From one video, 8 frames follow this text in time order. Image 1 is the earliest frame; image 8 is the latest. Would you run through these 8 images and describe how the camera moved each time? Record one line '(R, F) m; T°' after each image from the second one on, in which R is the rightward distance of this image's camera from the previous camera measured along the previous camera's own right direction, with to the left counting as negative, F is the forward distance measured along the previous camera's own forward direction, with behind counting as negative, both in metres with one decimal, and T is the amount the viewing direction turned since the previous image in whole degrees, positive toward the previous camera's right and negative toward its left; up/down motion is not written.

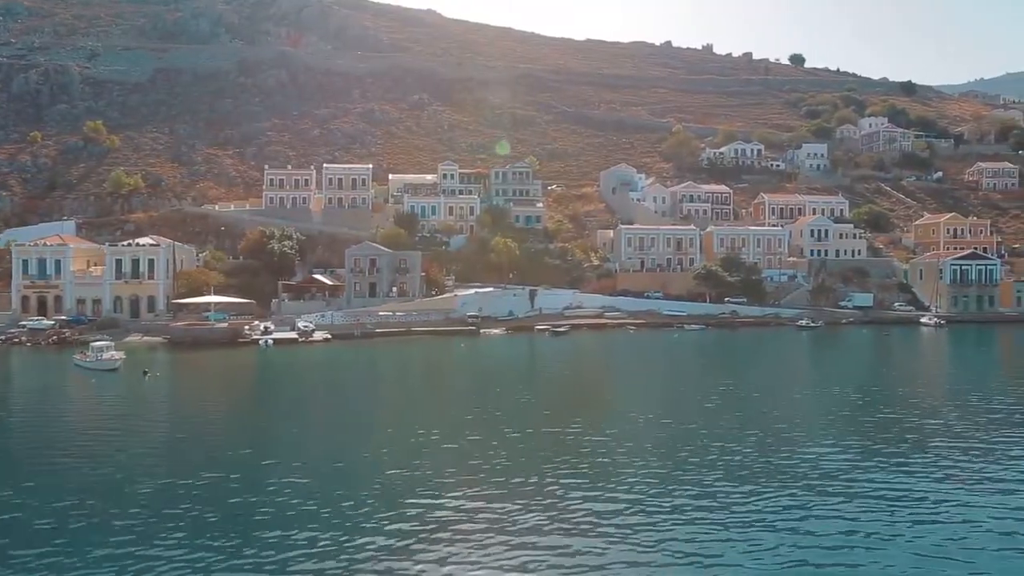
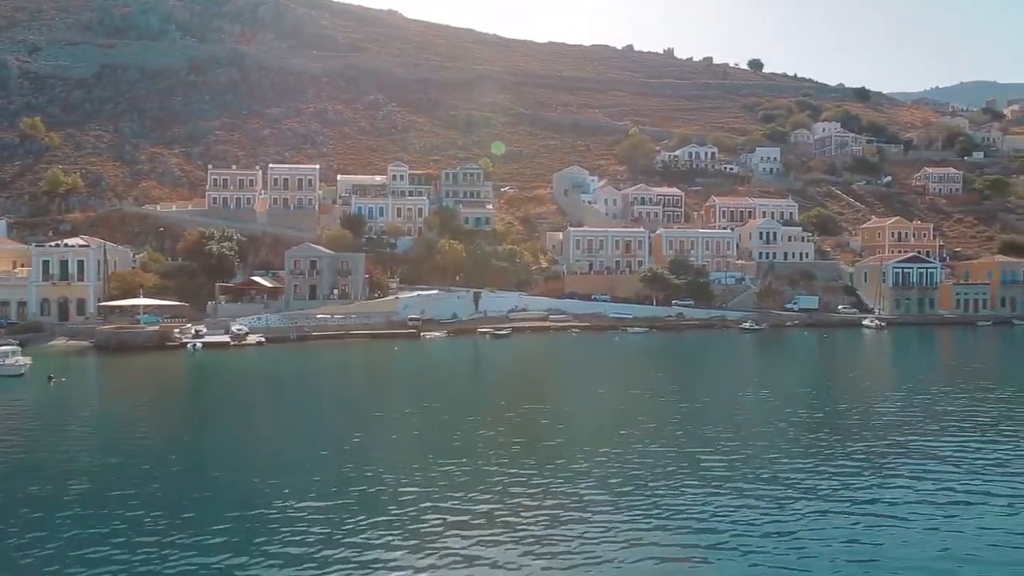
(+2.0, +0.6) m; +2°
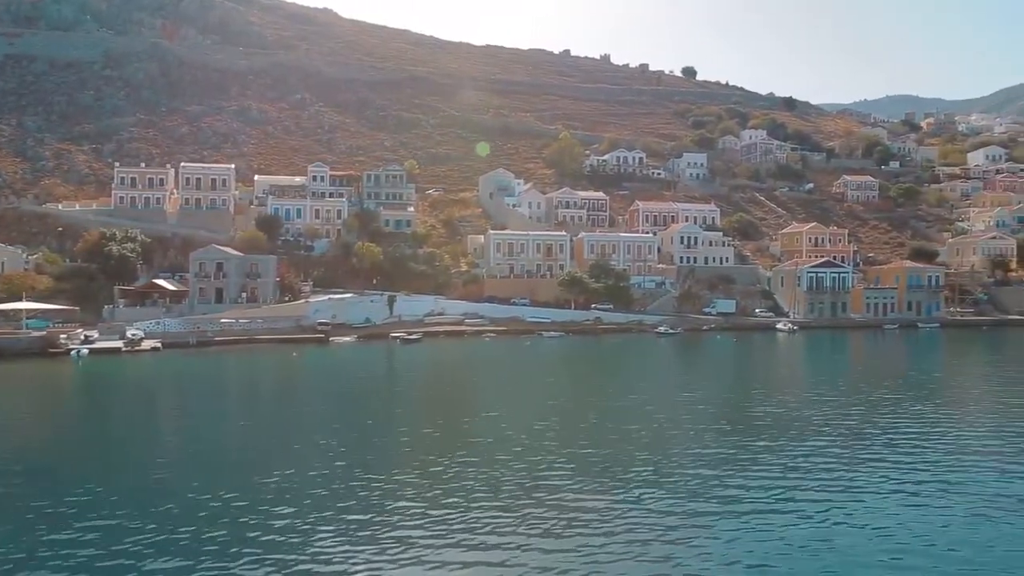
(+2.3, +0.8) m; +4°
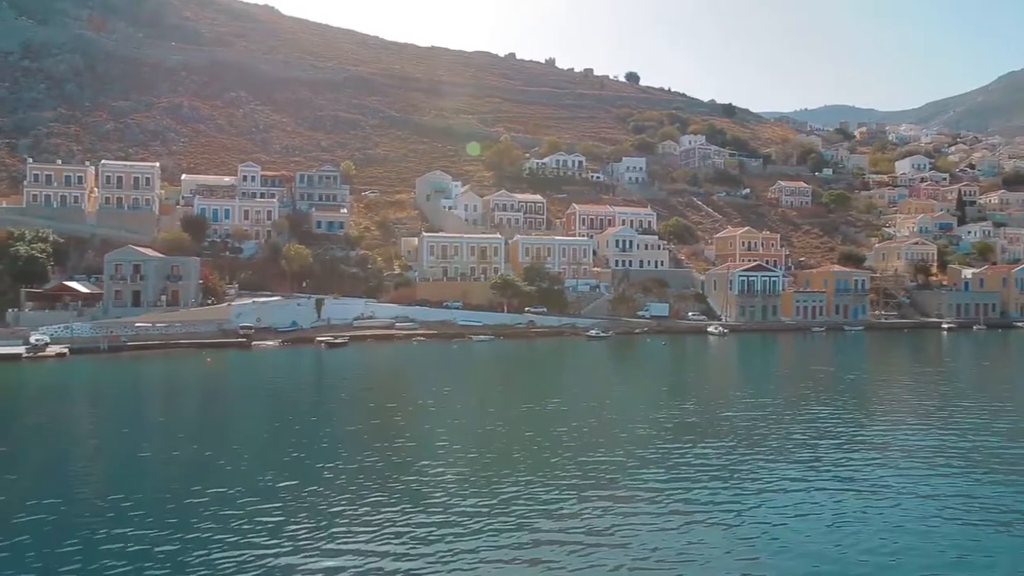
(+1.5, +0.6) m; +4°
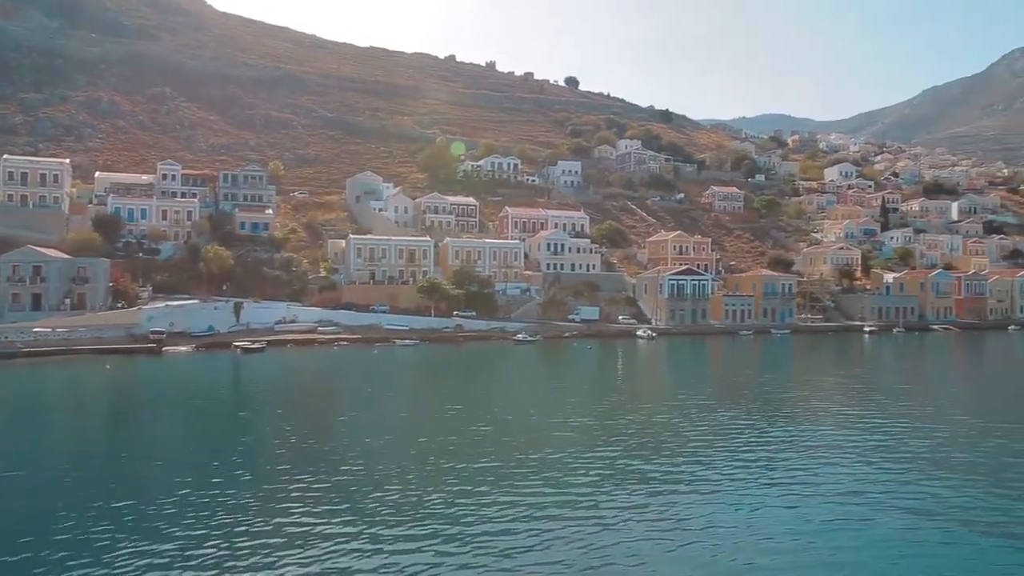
(+1.4, +1.0) m; +4°
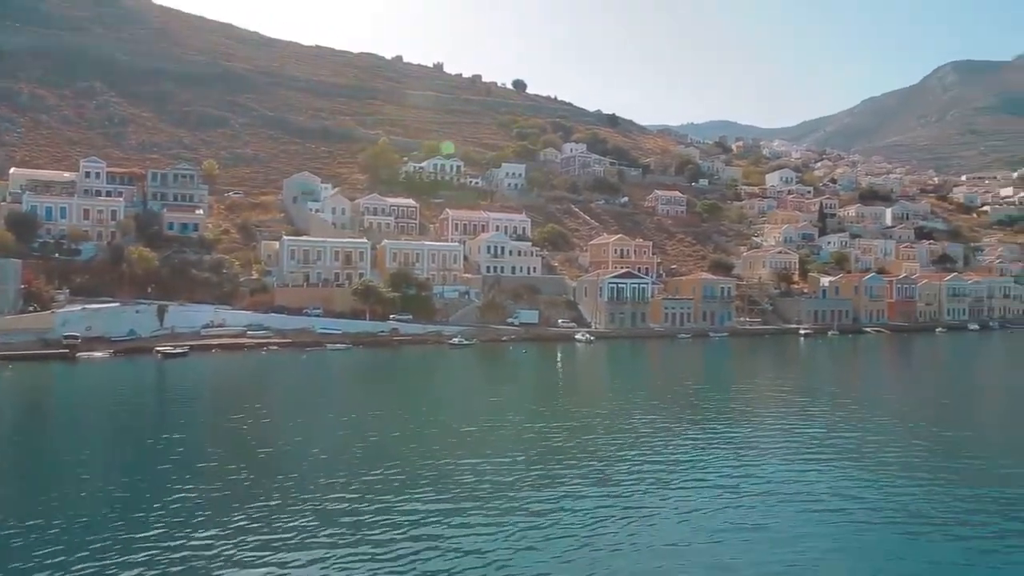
(+1.2, +0.9) m; +4°
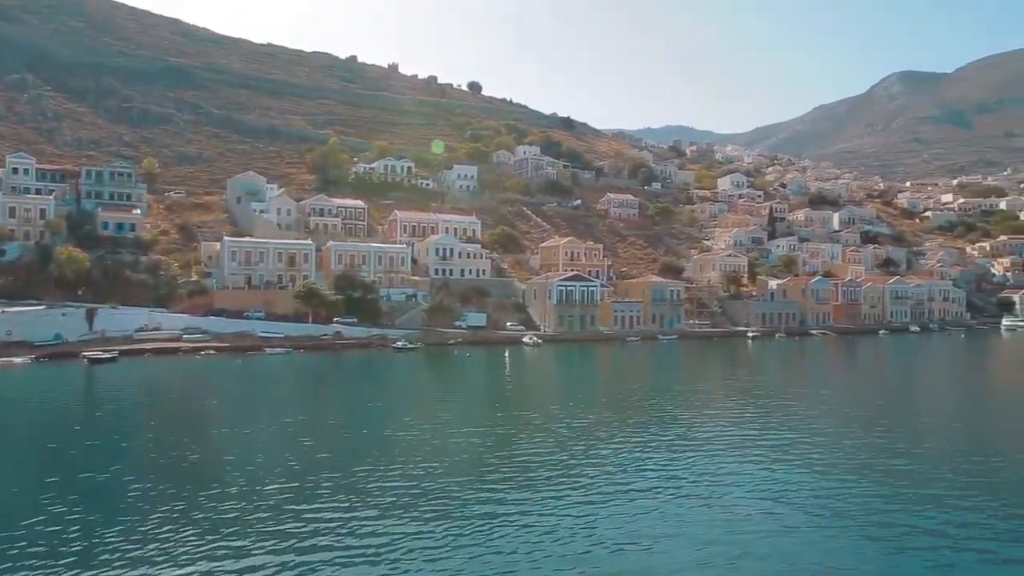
(+1.0, +0.8) m; +3°
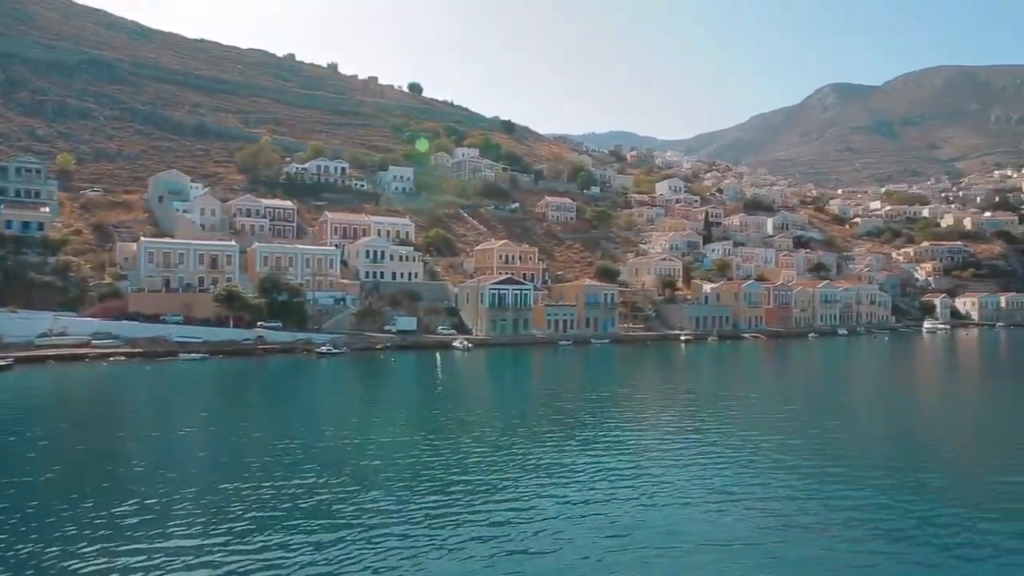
(+1.2, +1.2) m; +4°
